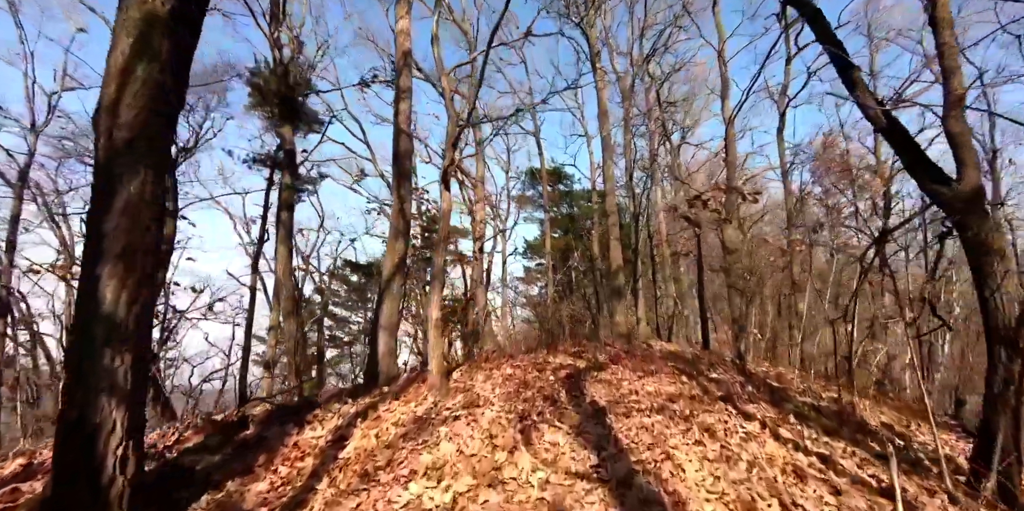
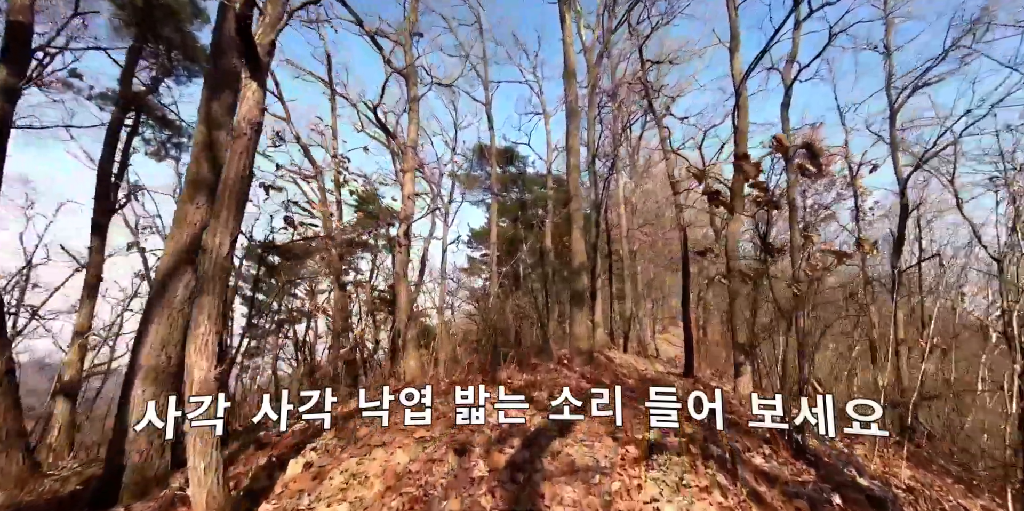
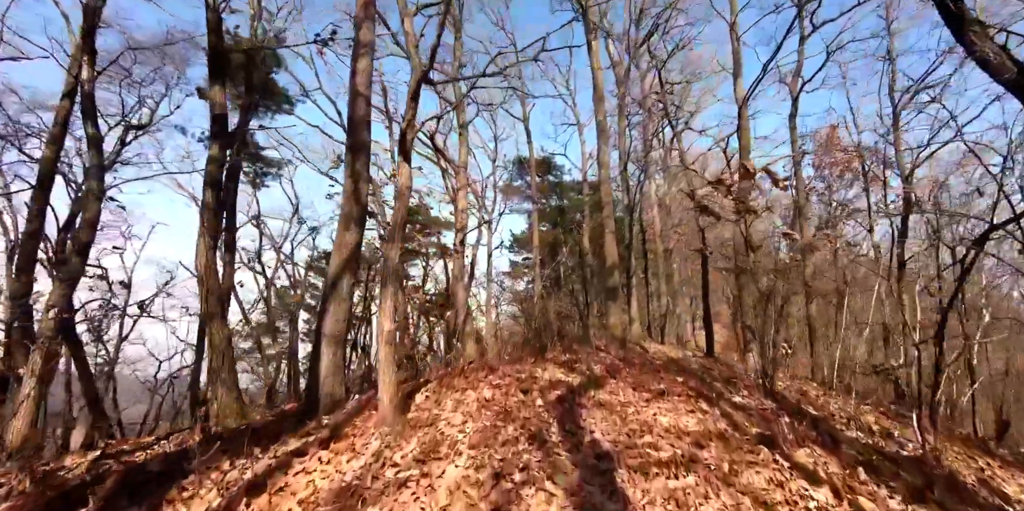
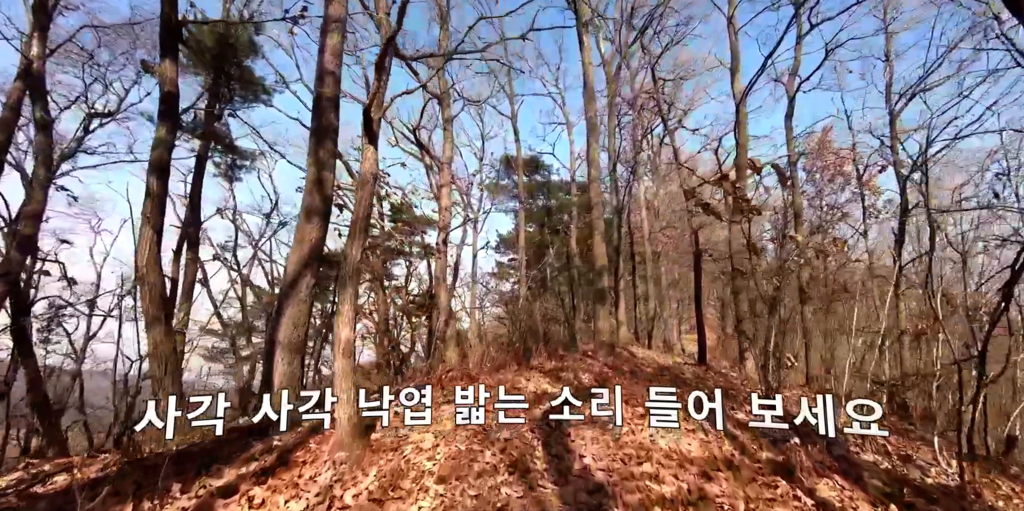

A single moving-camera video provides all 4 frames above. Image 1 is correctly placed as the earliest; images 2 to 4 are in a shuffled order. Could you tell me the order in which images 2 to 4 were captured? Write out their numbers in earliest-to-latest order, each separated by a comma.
3, 4, 2
